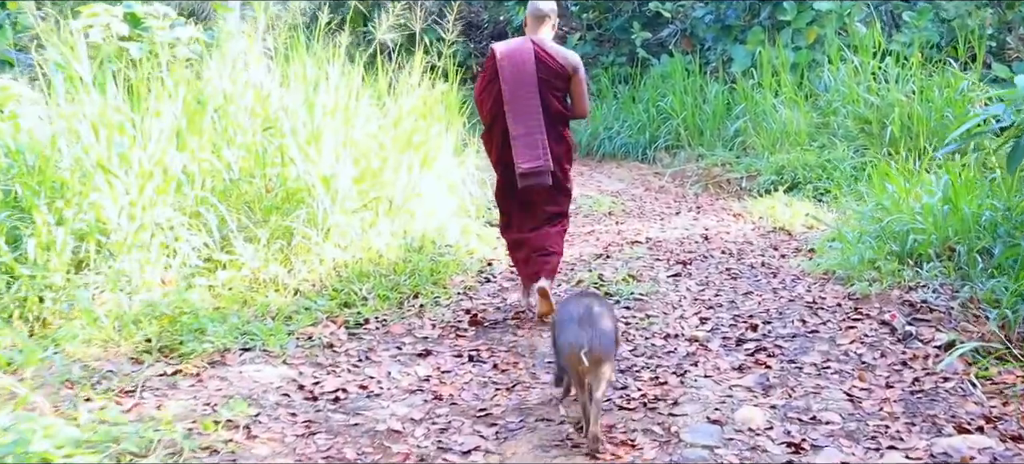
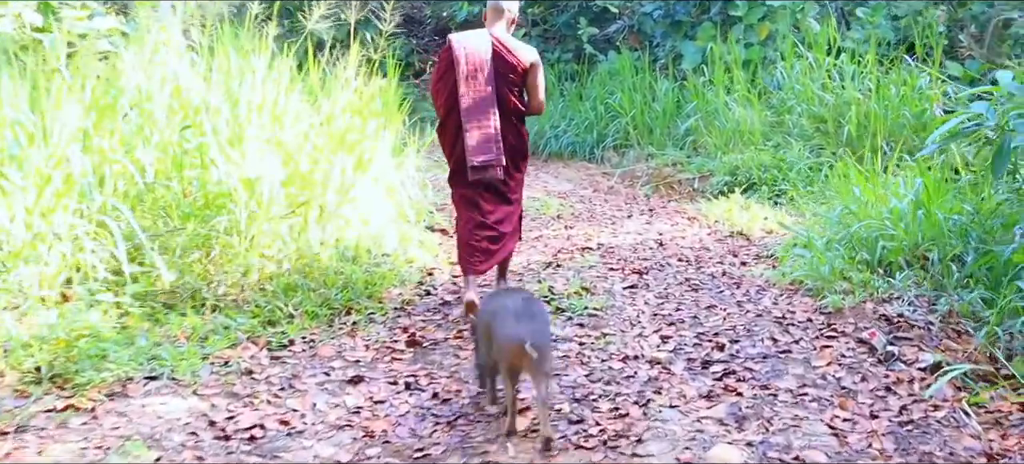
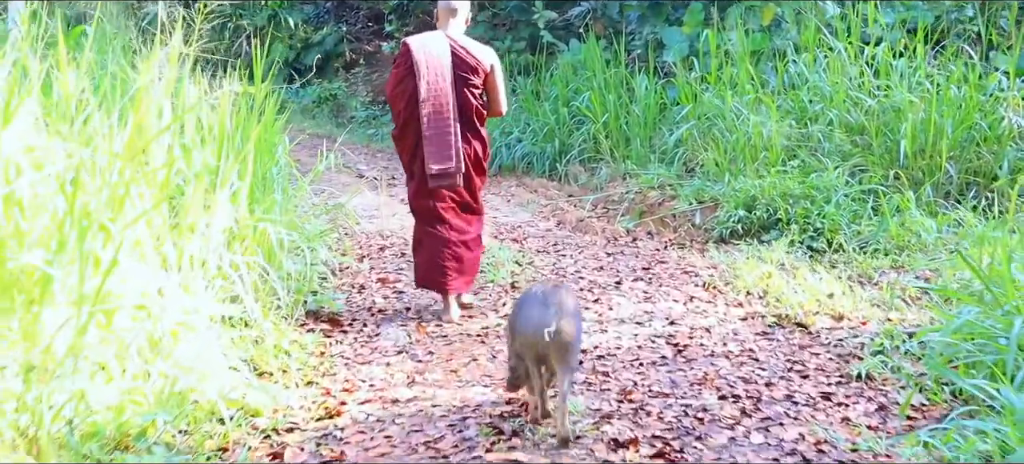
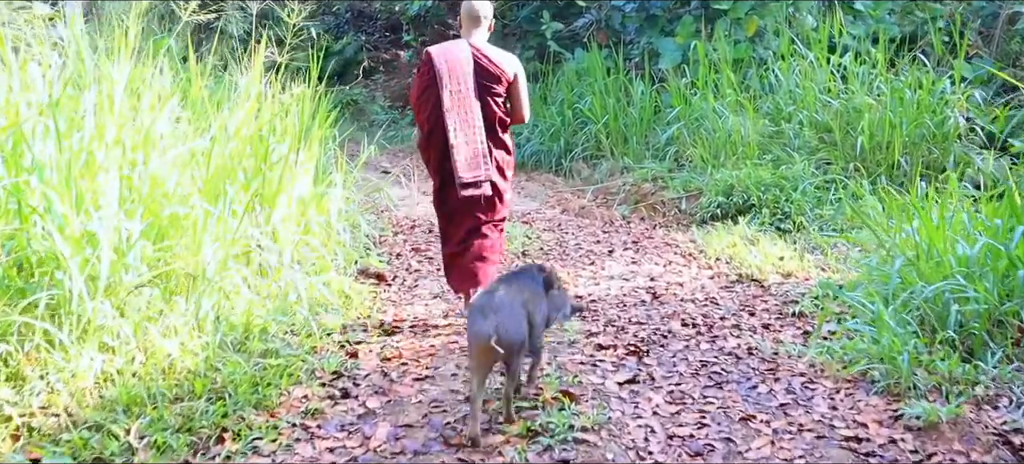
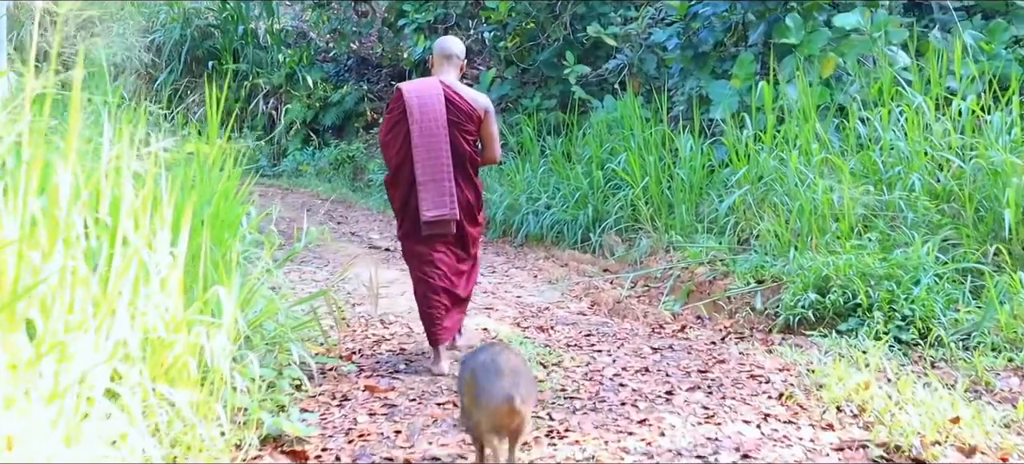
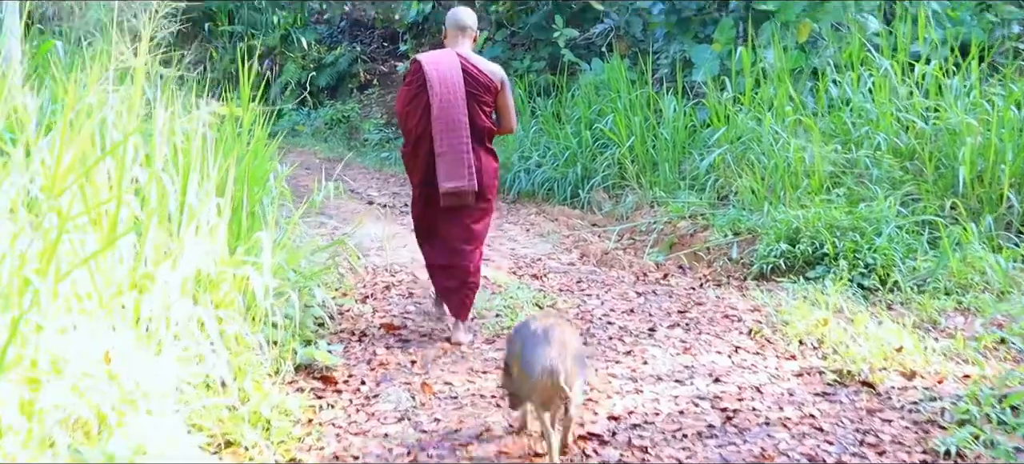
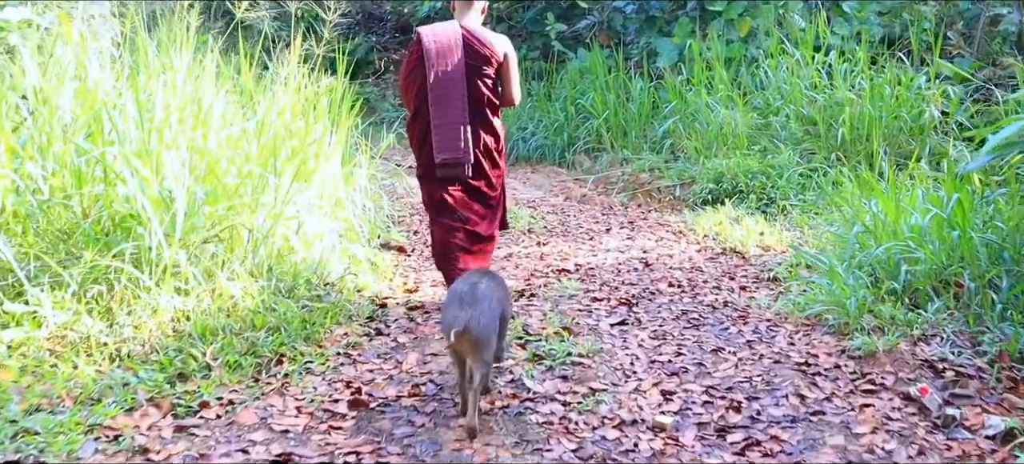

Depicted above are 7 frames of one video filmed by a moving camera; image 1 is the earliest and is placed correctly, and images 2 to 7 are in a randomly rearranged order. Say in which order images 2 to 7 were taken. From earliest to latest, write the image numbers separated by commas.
2, 7, 4, 3, 6, 5
